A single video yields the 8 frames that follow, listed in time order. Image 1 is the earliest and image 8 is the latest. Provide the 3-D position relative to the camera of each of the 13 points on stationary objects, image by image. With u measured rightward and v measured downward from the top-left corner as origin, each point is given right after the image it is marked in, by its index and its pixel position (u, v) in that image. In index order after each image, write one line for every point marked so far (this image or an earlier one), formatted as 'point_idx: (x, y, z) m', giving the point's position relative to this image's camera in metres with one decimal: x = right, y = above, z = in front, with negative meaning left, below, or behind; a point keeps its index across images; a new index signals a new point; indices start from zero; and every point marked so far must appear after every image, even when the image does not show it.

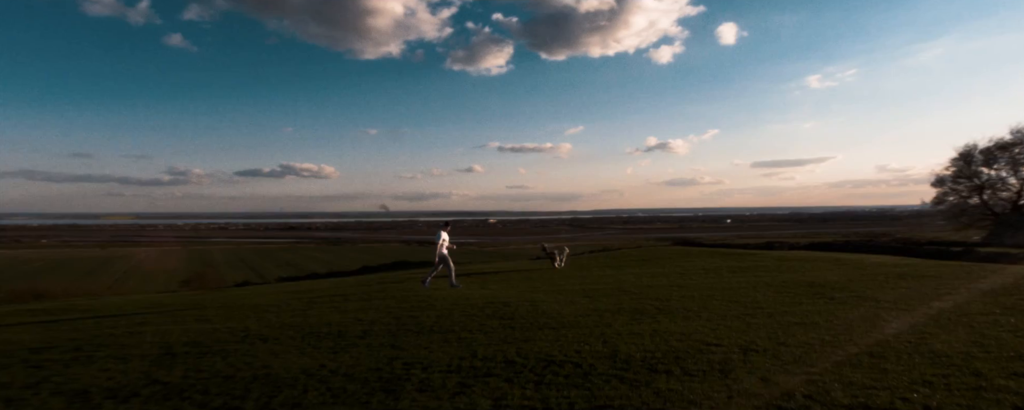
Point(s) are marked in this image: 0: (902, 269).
0: (+14.4, -2.3, +19.9) m
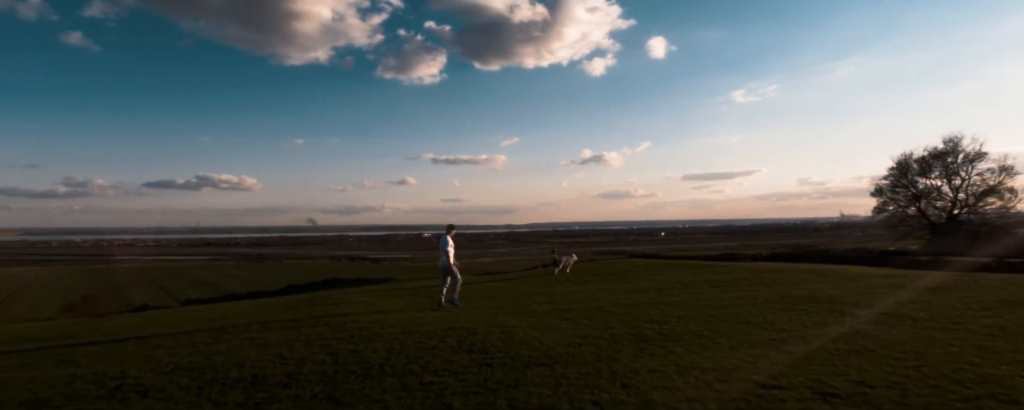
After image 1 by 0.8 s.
0: (+12.8, -2.6, +19.2) m
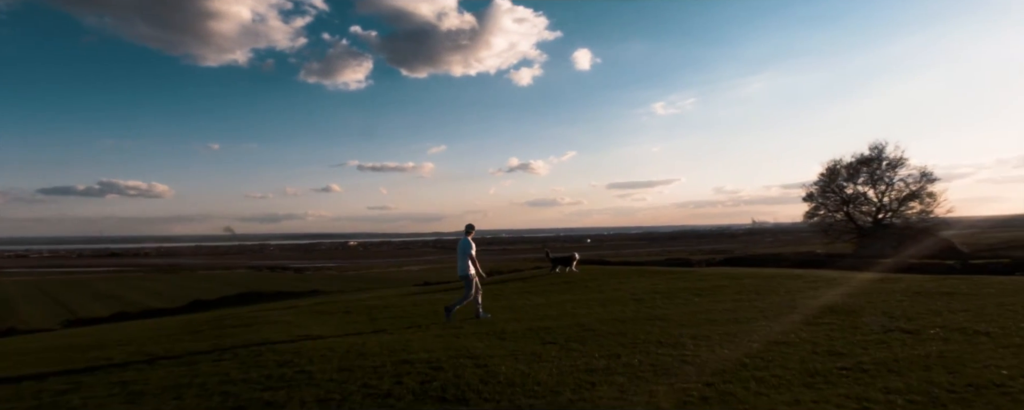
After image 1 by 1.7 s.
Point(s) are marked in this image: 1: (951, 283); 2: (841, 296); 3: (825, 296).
0: (+11.2, -2.6, +18.2) m
1: (+10.9, -2.0, +13.5) m
2: (+8.2, -2.2, +13.6) m
3: (+8.1, -2.3, +14.0) m
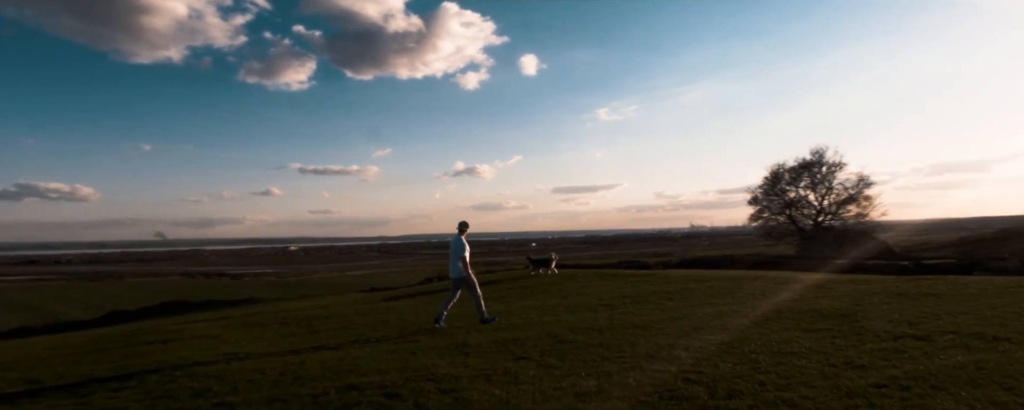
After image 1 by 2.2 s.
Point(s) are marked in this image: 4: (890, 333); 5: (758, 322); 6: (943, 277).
0: (+9.8, -2.6, +17.9) m
1: (+10.0, -1.9, +13.2) m
2: (+7.3, -2.2, +13.0) m
3: (+7.1, -2.3, +13.4) m
4: (+5.7, -1.9, +8.2) m
5: (+4.7, -2.2, +10.4) m
6: (+11.8, -2.0, +14.9) m
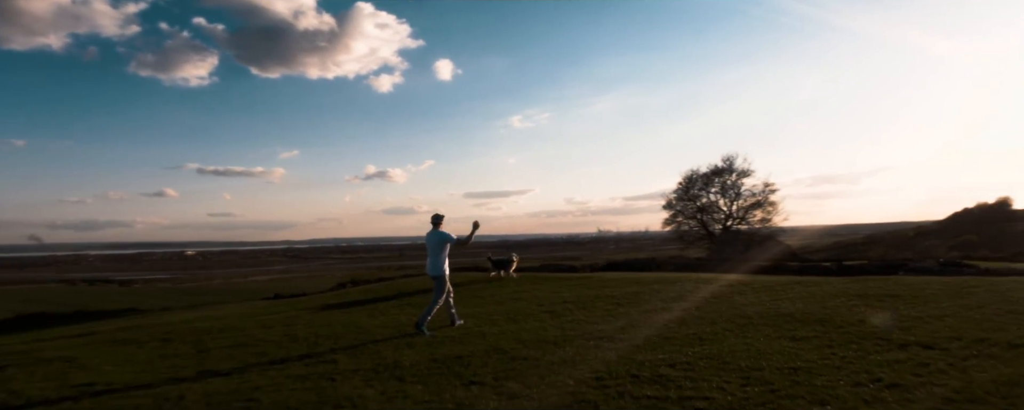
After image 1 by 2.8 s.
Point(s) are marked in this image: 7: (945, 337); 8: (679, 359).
0: (+7.6, -2.6, +17.6) m
1: (+8.5, -1.9, +13.0) m
2: (+5.9, -2.2, +12.3) m
3: (+5.7, -2.2, +12.7) m
4: (+5.1, -1.8, +7.3) m
5: (+3.8, -2.1, +9.3) m
6: (+10.0, -2.0, +14.9) m
7: (+5.8, -1.7, +7.2) m
8: (+2.2, -2.1, +7.2) m
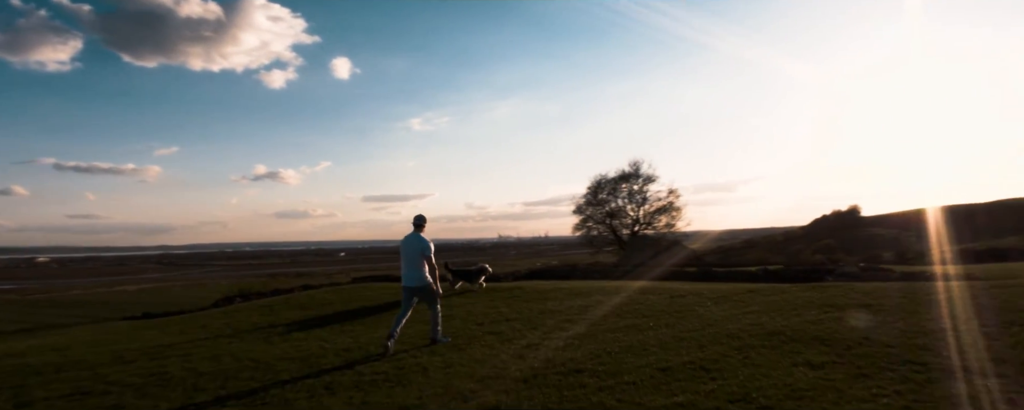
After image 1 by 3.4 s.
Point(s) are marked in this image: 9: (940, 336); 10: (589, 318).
0: (+5.4, -2.7, +16.8) m
1: (+7.2, -2.0, +12.4) m
2: (+4.7, -2.2, +11.3) m
3: (+4.4, -2.3, +11.7) m
4: (+4.8, -1.9, +6.2) m
5: (+3.1, -2.1, +8.0) m
6: (+8.3, -2.2, +14.6) m
7: (+5.5, -1.8, +6.3) m
8: (+2.0, -2.1, +5.6) m
9: (+6.3, -1.8, +7.9) m
10: (+1.8, -2.6, +12.5) m
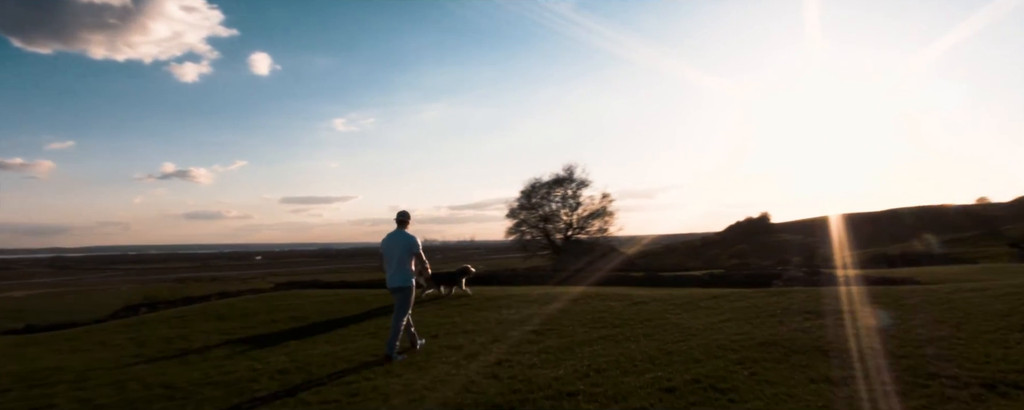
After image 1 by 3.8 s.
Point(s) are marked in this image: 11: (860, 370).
0: (+4.0, -2.8, +16.3) m
1: (+6.3, -2.1, +12.2) m
2: (+3.9, -2.3, +10.8) m
3: (+3.6, -2.3, +11.1) m
4: (+4.7, -1.9, +5.7) m
5: (+2.8, -2.1, +7.3) m
6: (+7.1, -2.3, +14.5) m
7: (+5.4, -1.8, +5.9) m
8: (+2.0, -2.0, +4.7) m
9: (+6.0, -1.9, +7.6) m
10: (+0.9, -2.6, +11.6) m
11: (+4.1, -2.0, +6.4) m
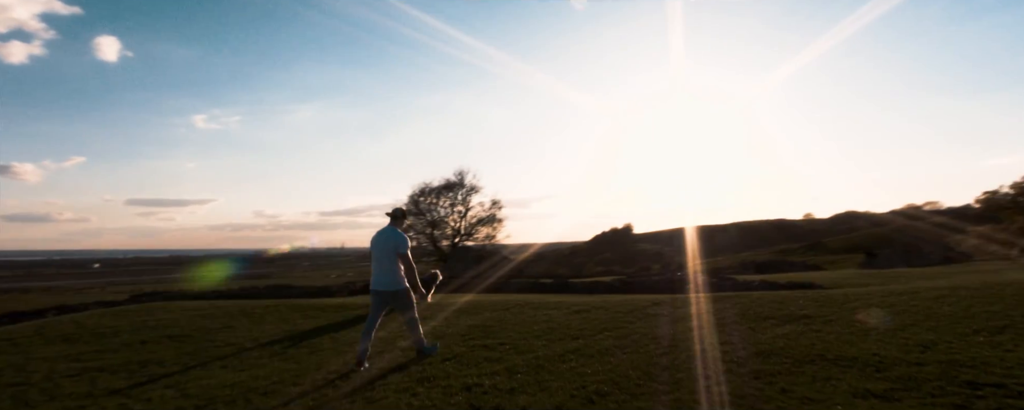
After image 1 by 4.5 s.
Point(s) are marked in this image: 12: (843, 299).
0: (+1.9, -2.9, +15.5) m
1: (+5.0, -2.2, +12.0) m
2: (+3.0, -2.3, +10.1) m
3: (+2.7, -2.3, +10.3) m
4: (+4.8, -1.9, +5.3) m
5: (+2.7, -2.1, +6.4) m
6: (+5.4, -2.4, +14.3) m
7: (+5.5, -1.8, +5.6) m
8: (+2.4, -1.9, +3.8) m
9: (+5.7, -1.9, +7.4) m
10: (-0.1, -2.5, +10.2) m
11: (+4.1, -1.9, +5.8) m
12: (+7.5, -2.1, +12.1) m
